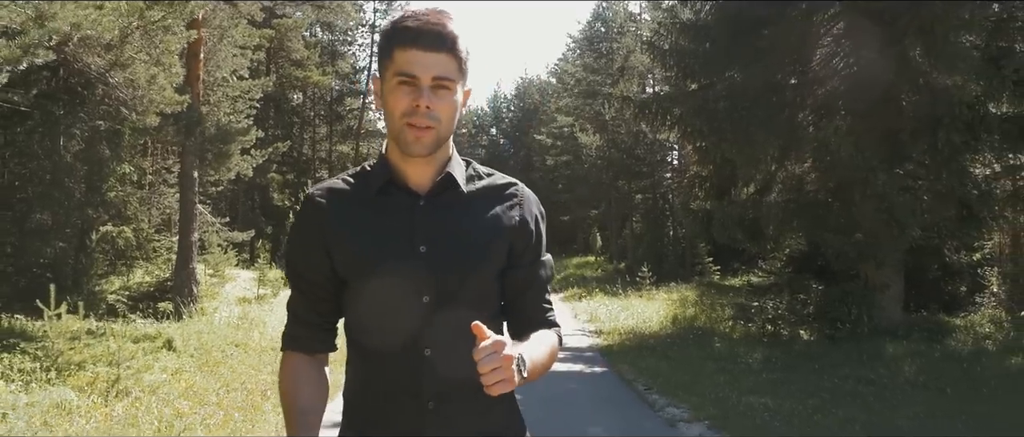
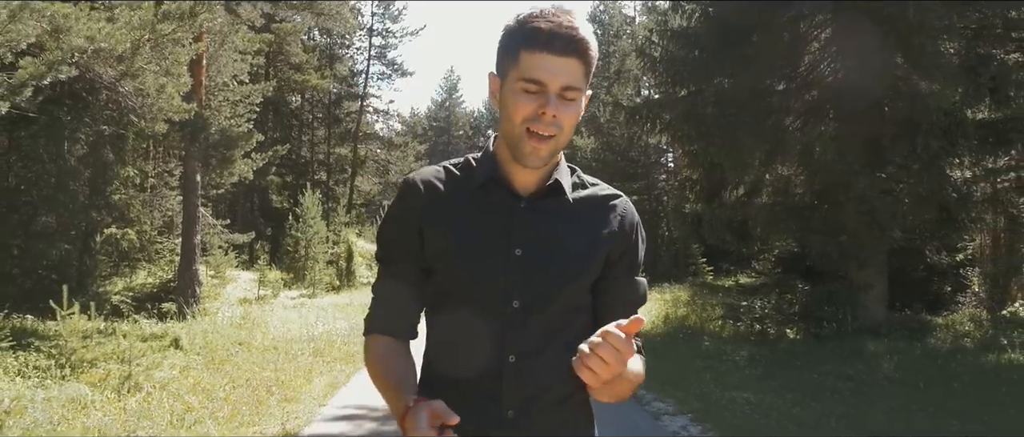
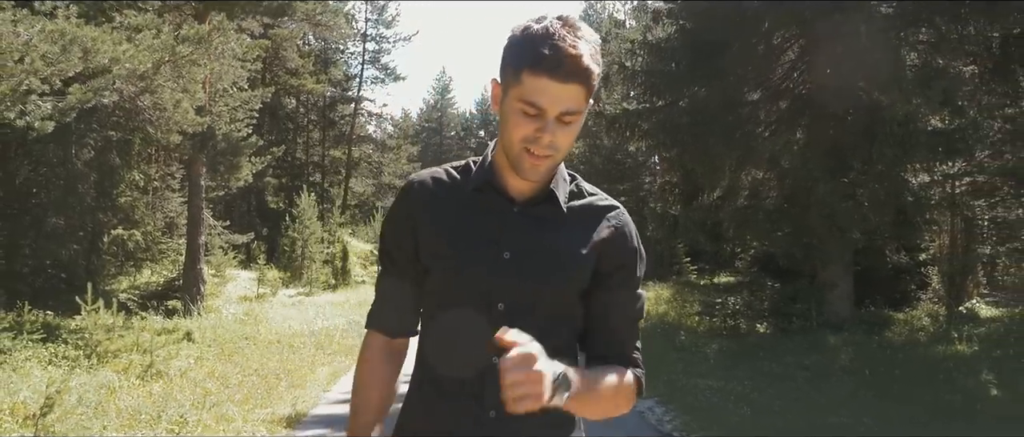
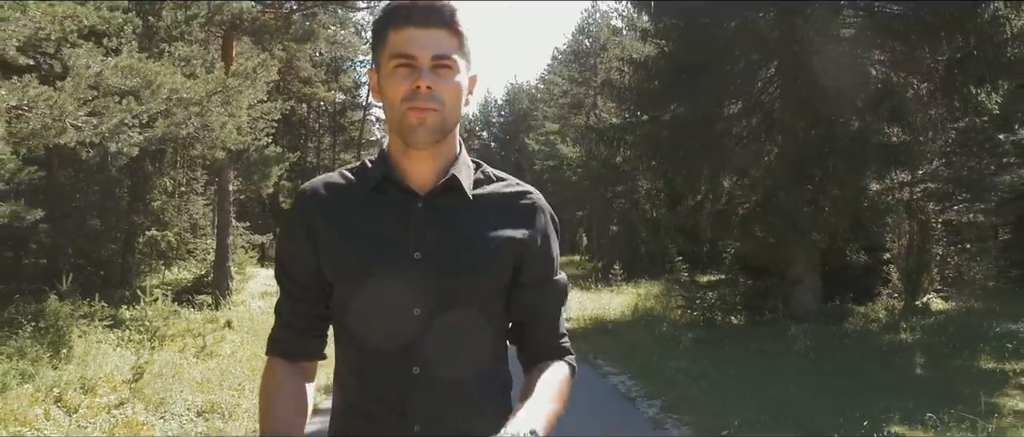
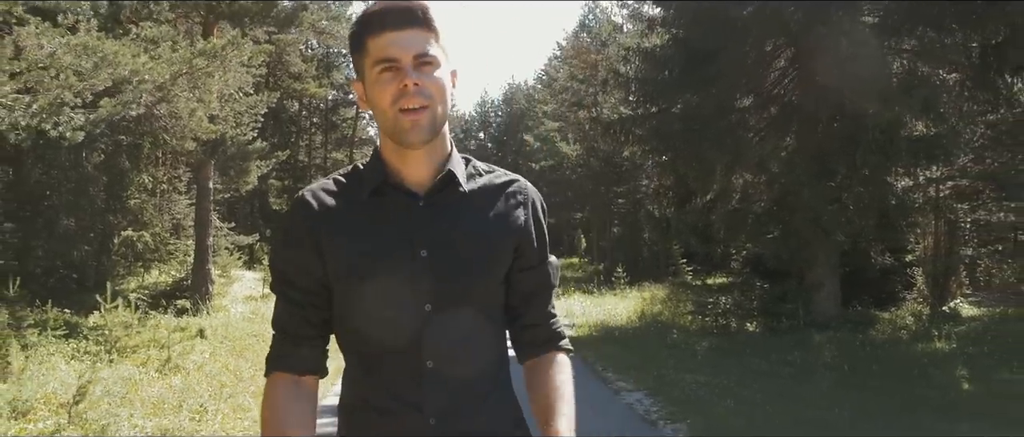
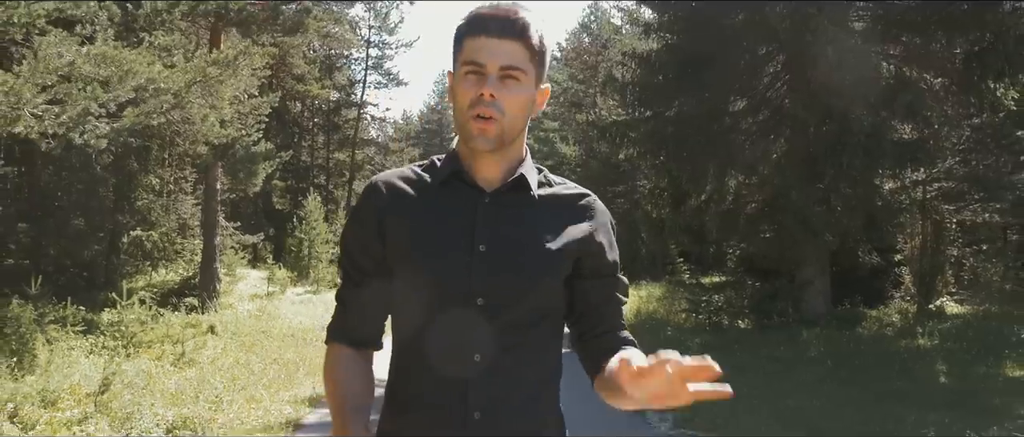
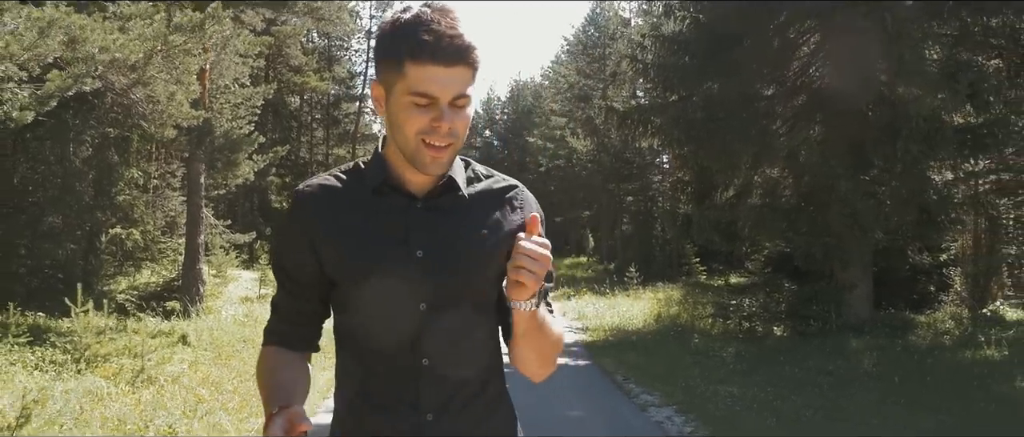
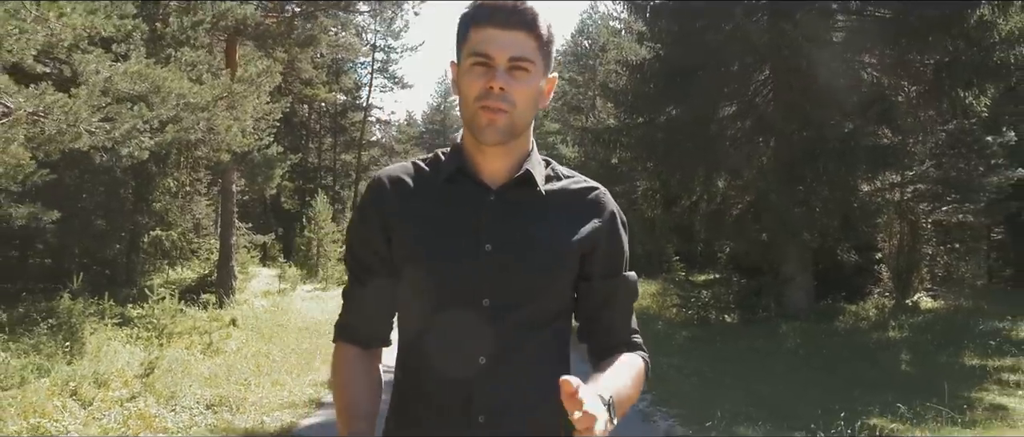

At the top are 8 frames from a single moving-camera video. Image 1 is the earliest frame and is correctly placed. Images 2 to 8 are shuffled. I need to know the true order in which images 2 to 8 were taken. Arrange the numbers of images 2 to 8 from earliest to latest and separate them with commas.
2, 7, 3, 5, 6, 4, 8
